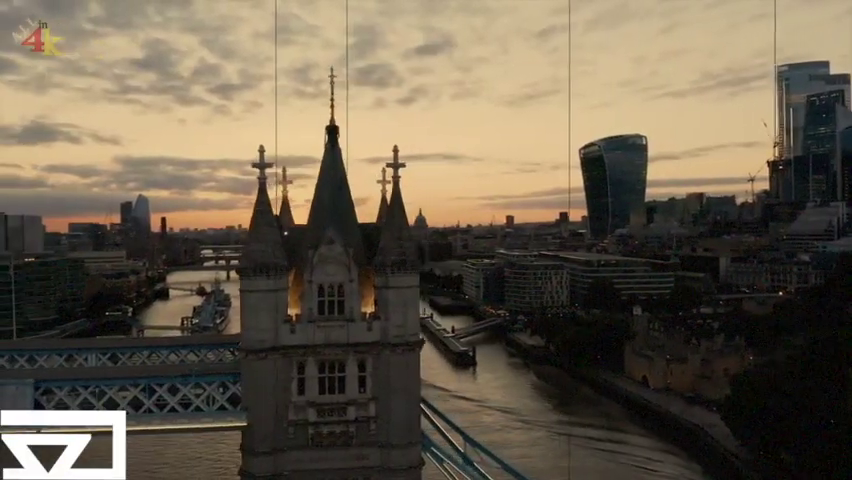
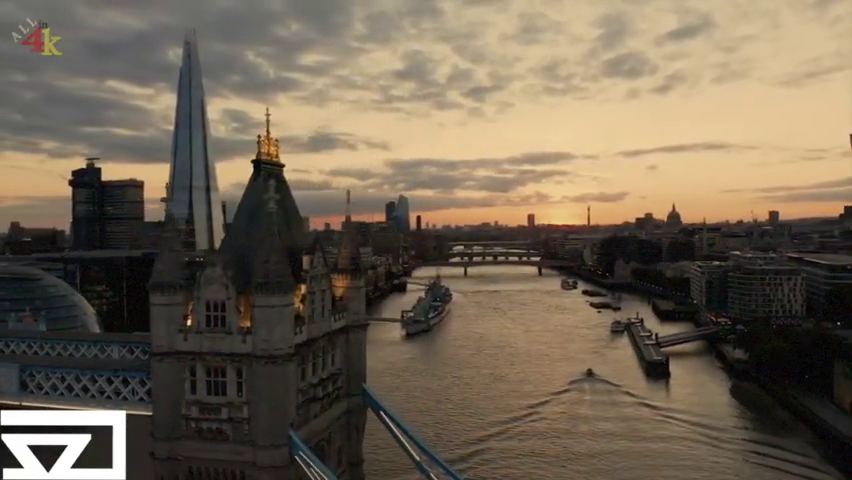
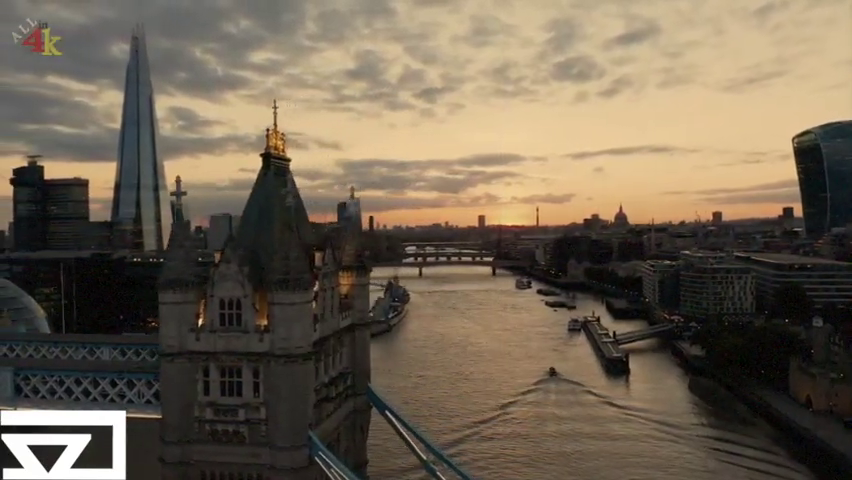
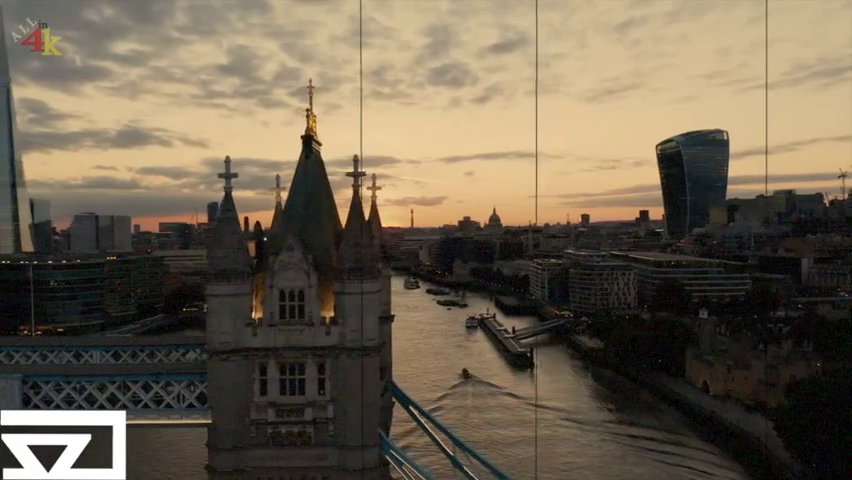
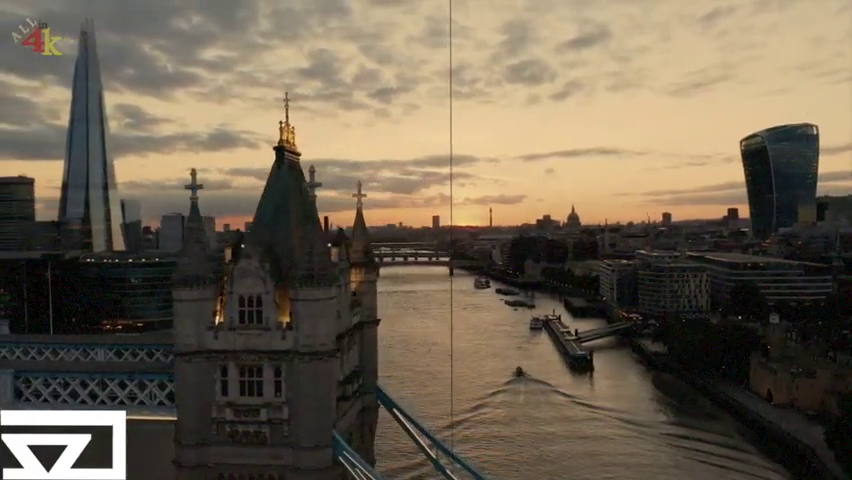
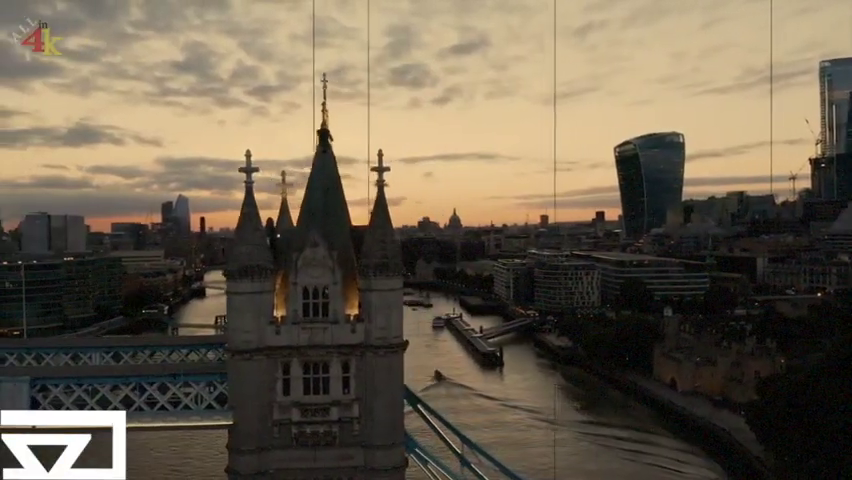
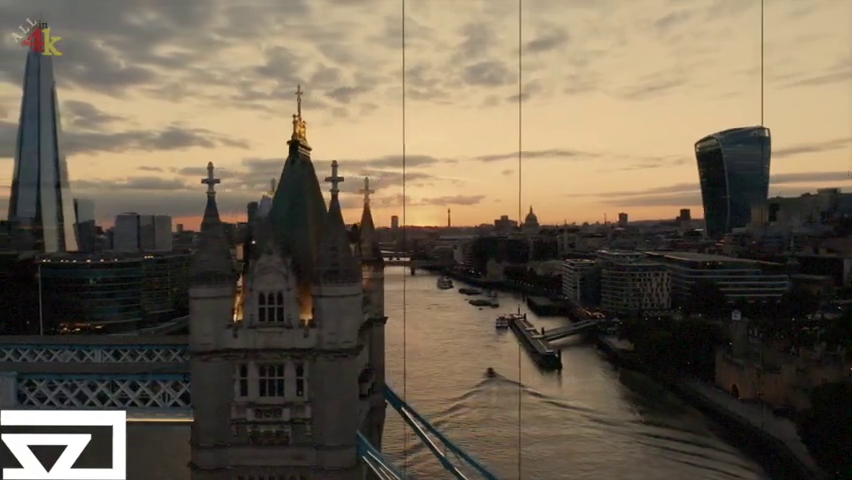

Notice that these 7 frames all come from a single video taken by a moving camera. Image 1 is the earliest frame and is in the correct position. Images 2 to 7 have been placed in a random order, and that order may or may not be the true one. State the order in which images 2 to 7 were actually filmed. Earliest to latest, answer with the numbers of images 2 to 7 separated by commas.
6, 4, 7, 5, 3, 2
